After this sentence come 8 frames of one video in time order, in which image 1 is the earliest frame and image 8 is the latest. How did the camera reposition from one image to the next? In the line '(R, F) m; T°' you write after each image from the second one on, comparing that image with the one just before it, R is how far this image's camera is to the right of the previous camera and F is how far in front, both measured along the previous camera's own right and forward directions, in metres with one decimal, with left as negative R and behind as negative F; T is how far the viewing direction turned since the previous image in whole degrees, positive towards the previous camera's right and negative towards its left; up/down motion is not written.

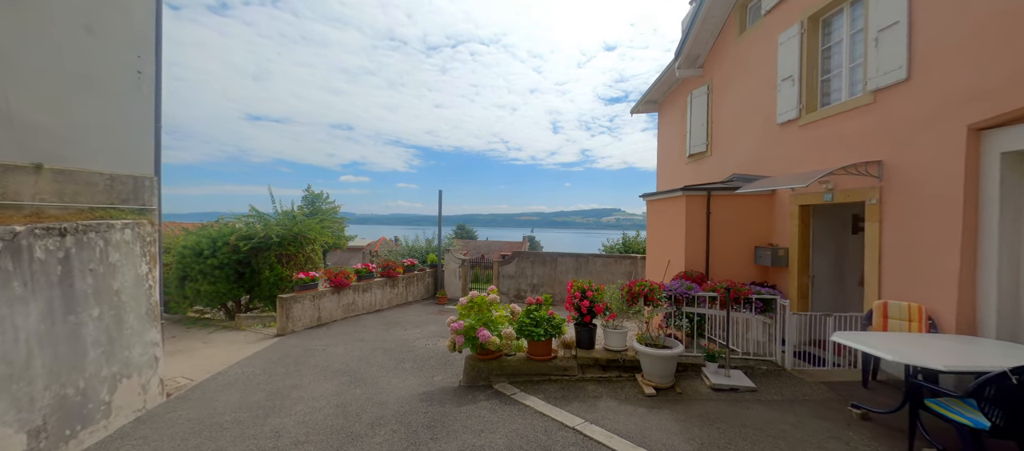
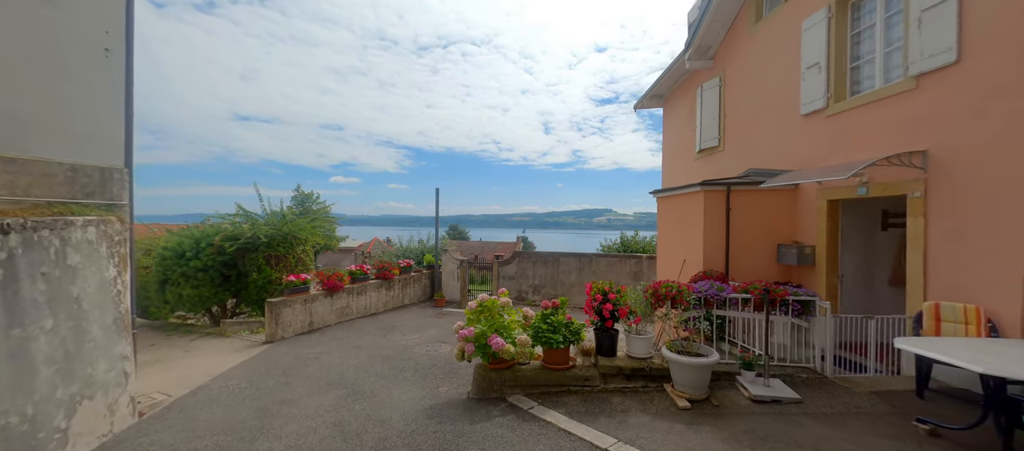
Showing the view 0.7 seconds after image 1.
(-0.2, +0.4) m; +1°
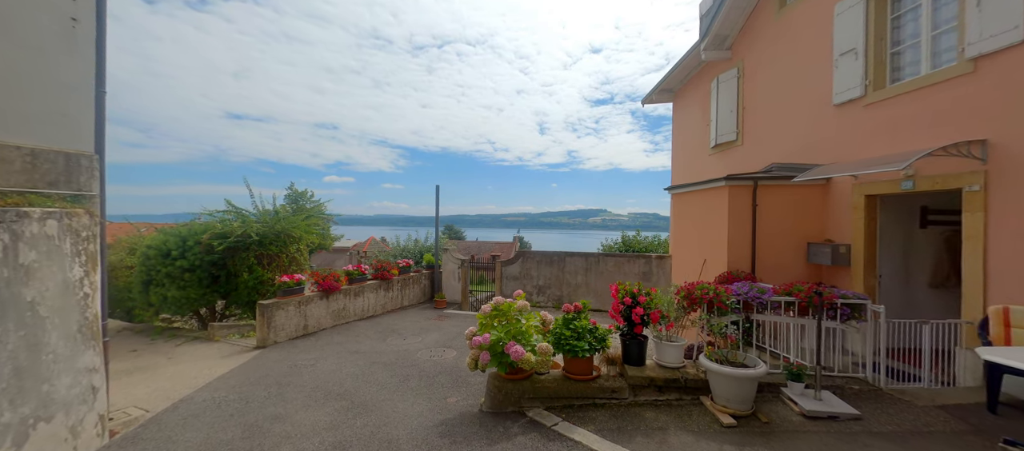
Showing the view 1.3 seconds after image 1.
(-0.2, +0.4) m; +1°
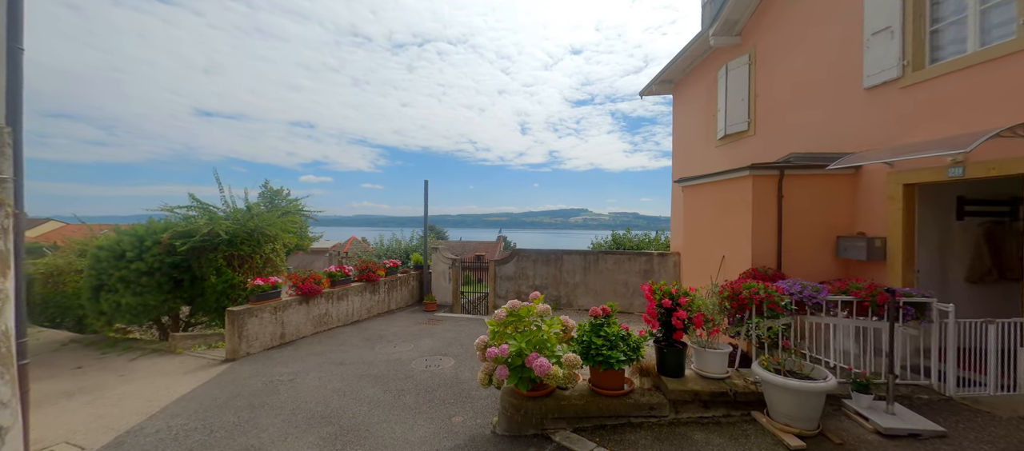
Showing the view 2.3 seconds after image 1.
(-0.3, +0.5) m; +3°
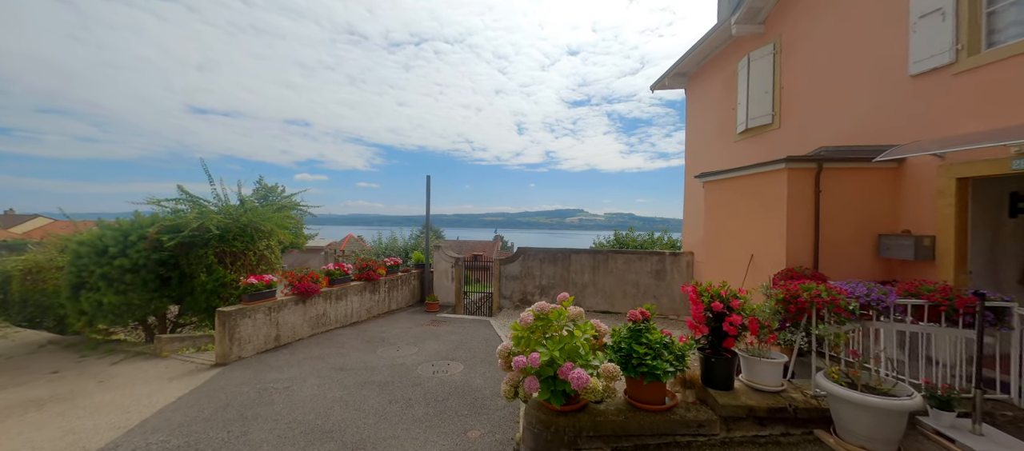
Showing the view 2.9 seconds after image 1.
(-0.2, +0.4) m; +1°
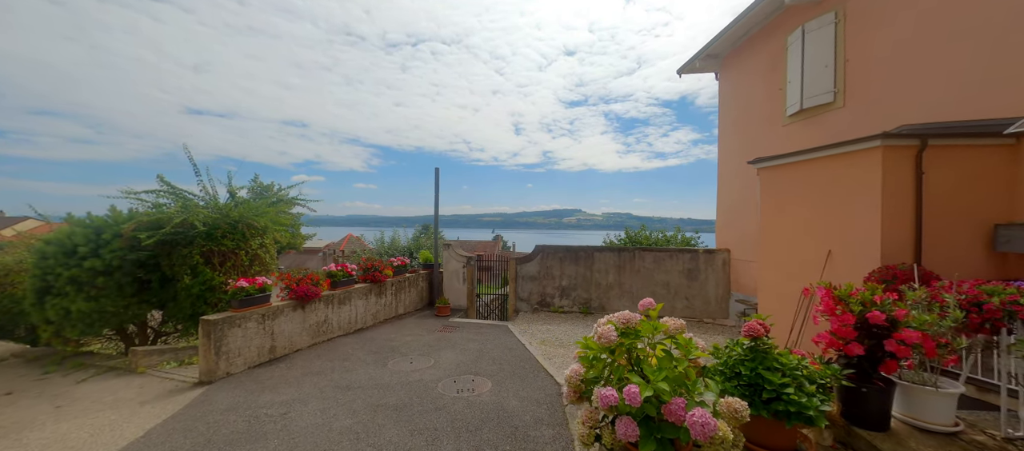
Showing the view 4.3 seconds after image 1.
(-0.4, +0.7) m; 0°
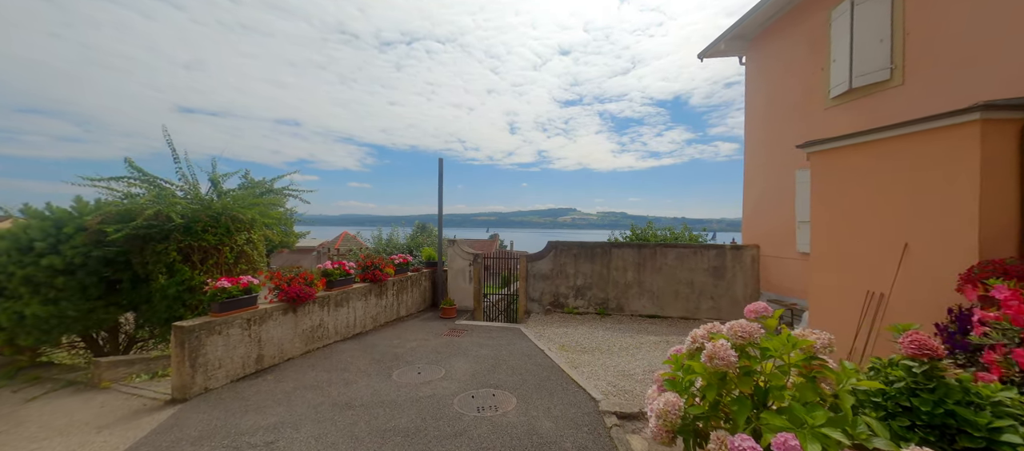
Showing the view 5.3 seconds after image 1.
(-0.3, +0.6) m; +1°
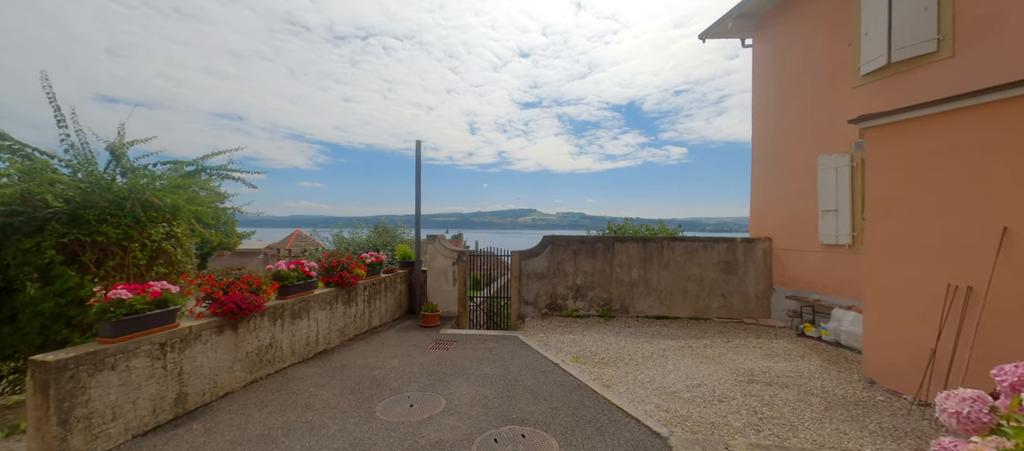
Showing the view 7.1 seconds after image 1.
(-0.6, +1.0) m; +6°
